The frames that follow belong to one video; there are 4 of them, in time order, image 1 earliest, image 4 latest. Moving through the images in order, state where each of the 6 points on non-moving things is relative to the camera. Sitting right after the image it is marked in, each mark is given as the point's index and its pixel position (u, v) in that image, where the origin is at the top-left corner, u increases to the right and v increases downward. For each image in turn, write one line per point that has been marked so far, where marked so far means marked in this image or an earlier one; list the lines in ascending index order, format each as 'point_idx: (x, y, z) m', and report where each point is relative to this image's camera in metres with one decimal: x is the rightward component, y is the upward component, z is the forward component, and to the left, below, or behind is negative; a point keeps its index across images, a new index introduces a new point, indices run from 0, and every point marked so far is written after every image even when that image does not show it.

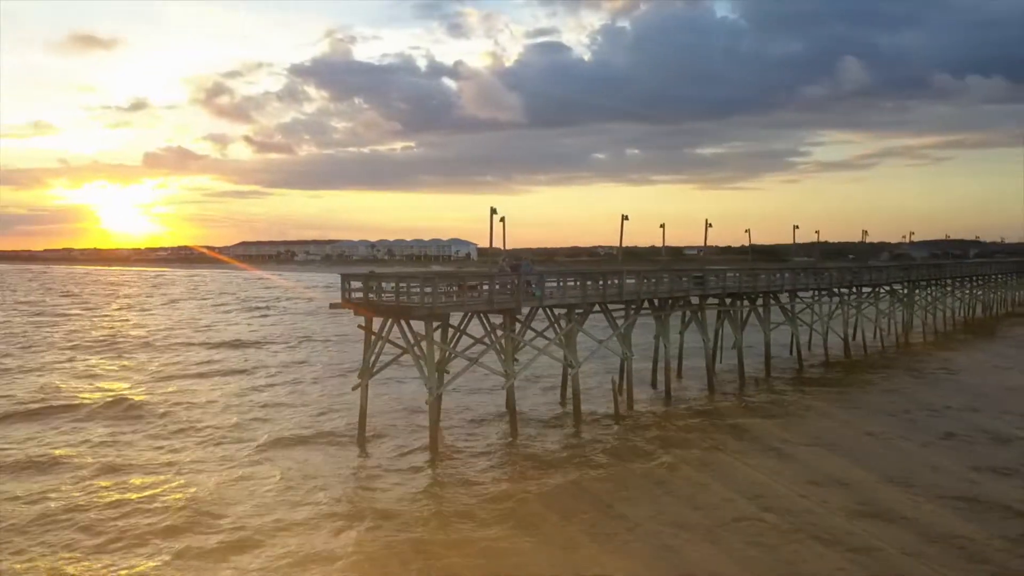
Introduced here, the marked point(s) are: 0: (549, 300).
0: (+0.6, -0.2, +15.4) m
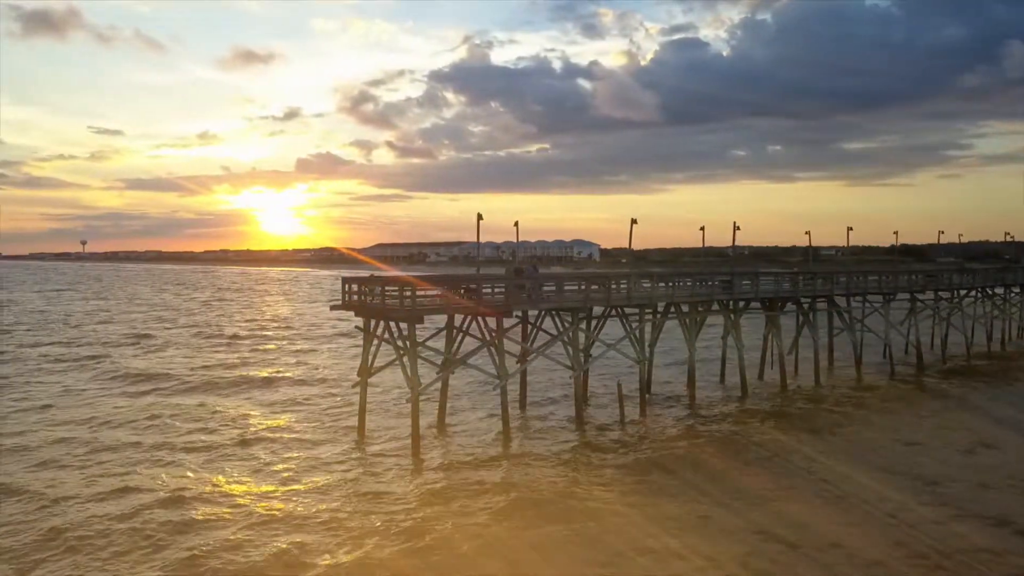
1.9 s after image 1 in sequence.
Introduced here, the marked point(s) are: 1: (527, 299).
0: (+0.7, -0.3, +16.3) m
1: (+0.3, -0.2, +15.9) m
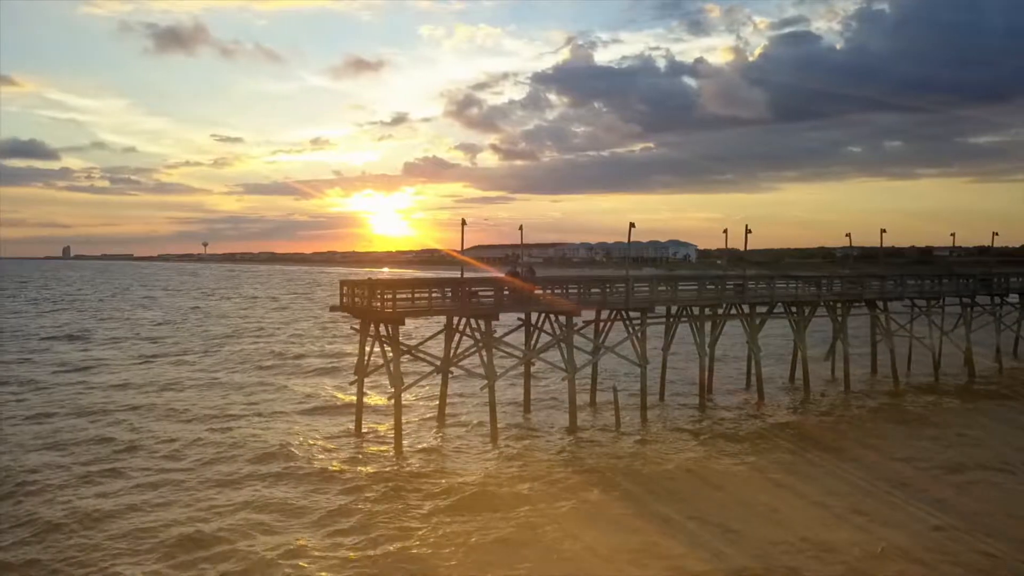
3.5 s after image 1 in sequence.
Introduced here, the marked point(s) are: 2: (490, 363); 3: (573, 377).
0: (+0.7, -0.3, +16.9) m
1: (+0.2, -0.3, +16.6) m
2: (-0.4, -1.4, +15.7) m
3: (+1.3, -1.7, +17.0) m
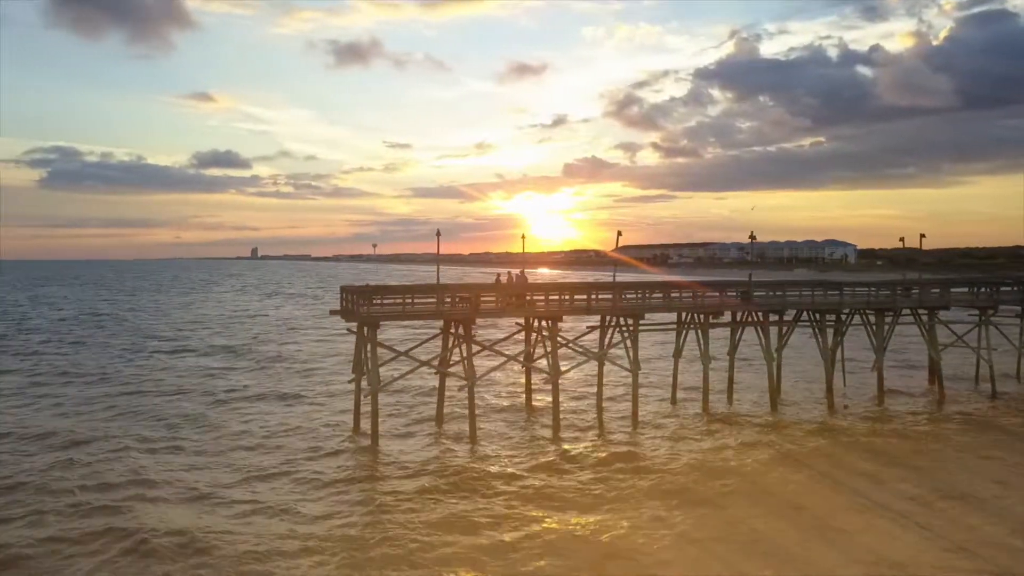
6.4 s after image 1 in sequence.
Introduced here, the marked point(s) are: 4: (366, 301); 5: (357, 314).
0: (+0.4, -0.5, +18.0) m
1: (-0.1, -0.4, +17.8) m
2: (-0.9, -1.5, +17.0) m
3: (+1.1, -1.9, +17.9) m
4: (-2.8, -0.3, +16.7) m
5: (-3.1, -0.5, +16.7) m
